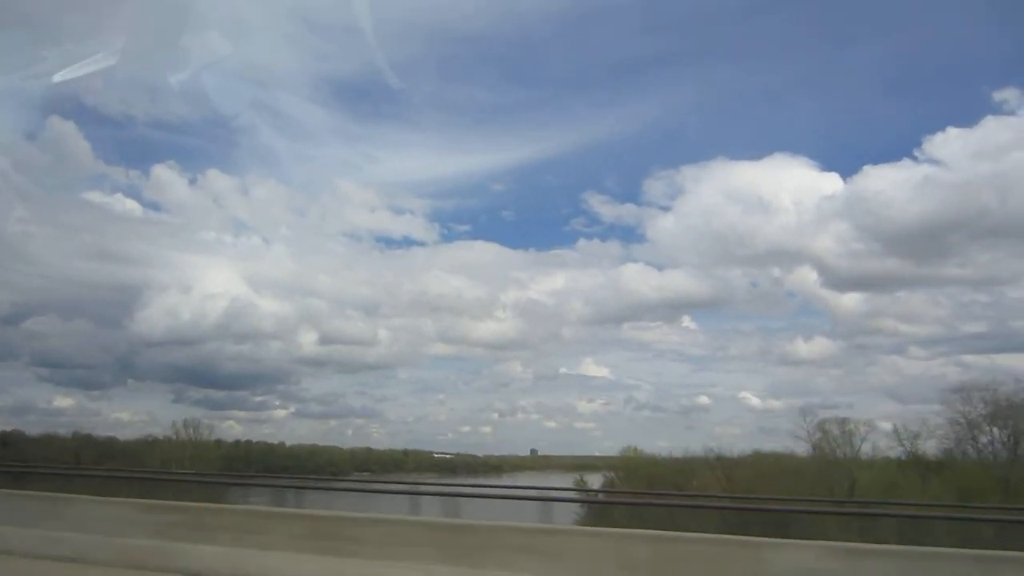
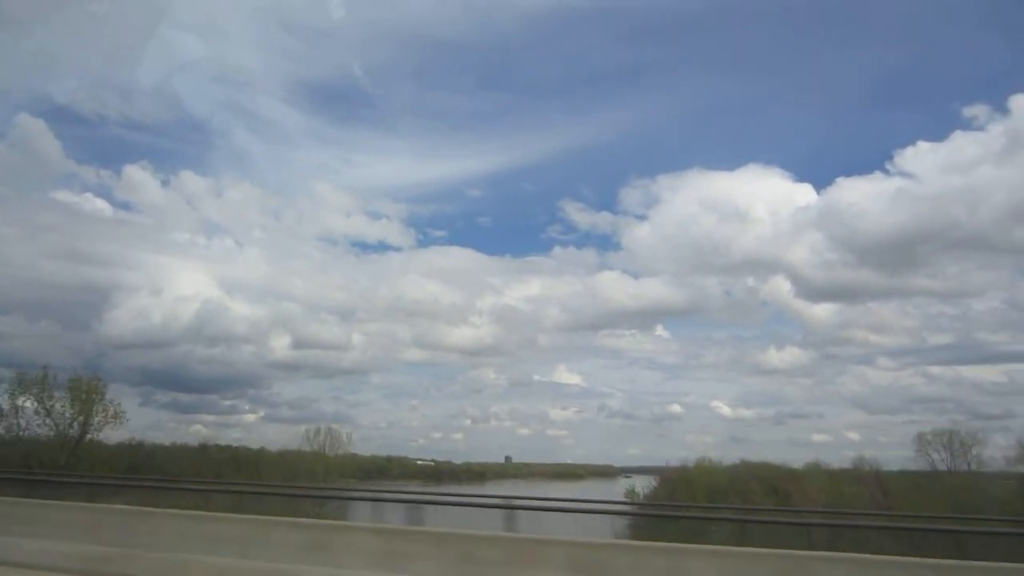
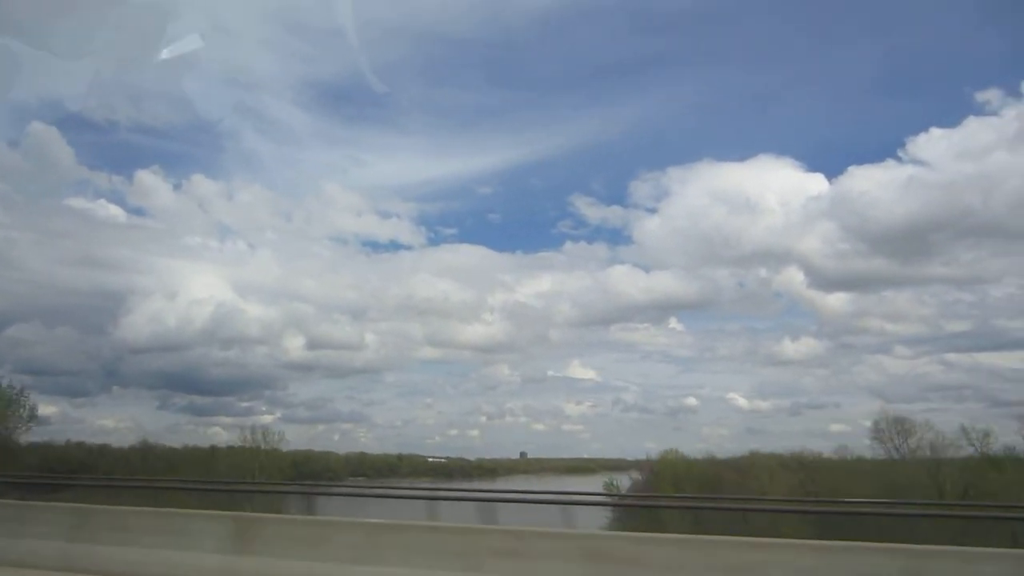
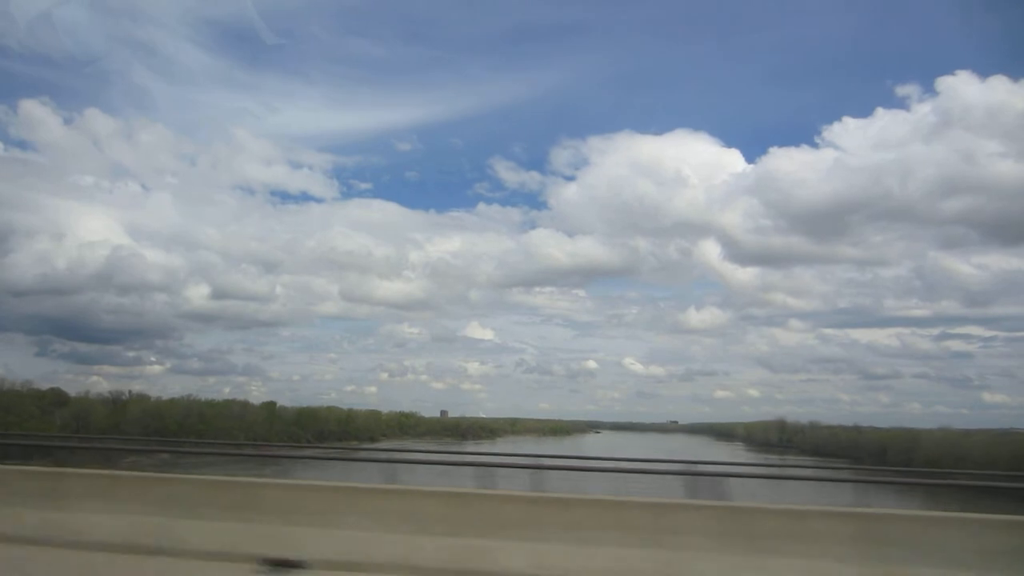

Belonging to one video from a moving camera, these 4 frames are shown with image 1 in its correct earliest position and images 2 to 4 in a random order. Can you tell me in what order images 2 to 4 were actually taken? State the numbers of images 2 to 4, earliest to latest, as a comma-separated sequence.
3, 2, 4
